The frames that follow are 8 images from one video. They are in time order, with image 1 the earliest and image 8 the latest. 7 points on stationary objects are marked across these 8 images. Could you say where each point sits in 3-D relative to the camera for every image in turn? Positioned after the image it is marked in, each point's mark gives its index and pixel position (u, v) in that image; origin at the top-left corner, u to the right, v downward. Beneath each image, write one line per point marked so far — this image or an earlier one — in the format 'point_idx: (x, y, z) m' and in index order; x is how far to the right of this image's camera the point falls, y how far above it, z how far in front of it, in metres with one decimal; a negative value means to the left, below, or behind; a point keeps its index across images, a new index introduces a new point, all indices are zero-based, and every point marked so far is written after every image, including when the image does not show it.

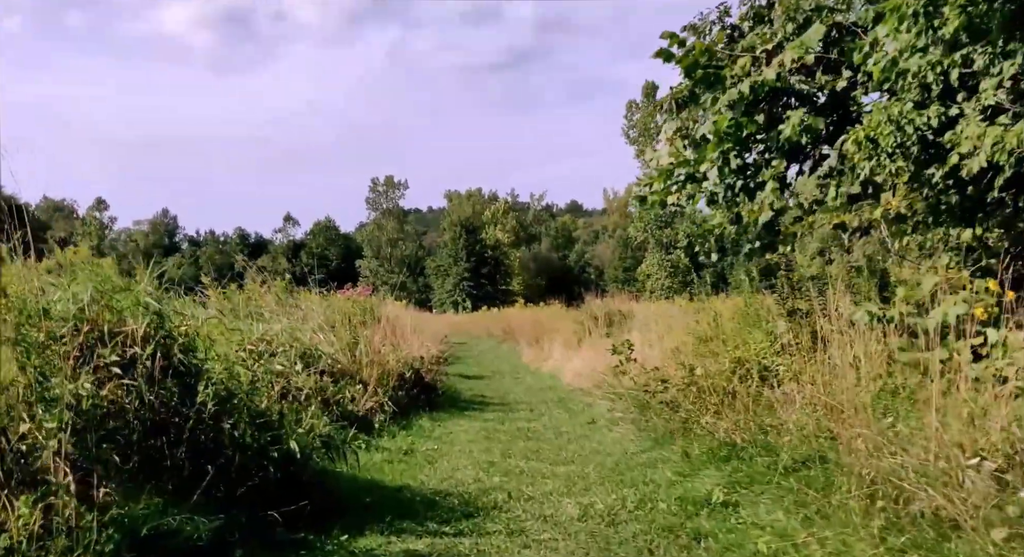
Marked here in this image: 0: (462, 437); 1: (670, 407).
0: (-0.4, -1.3, +9.4) m
1: (+1.3, -1.0, +9.4) m
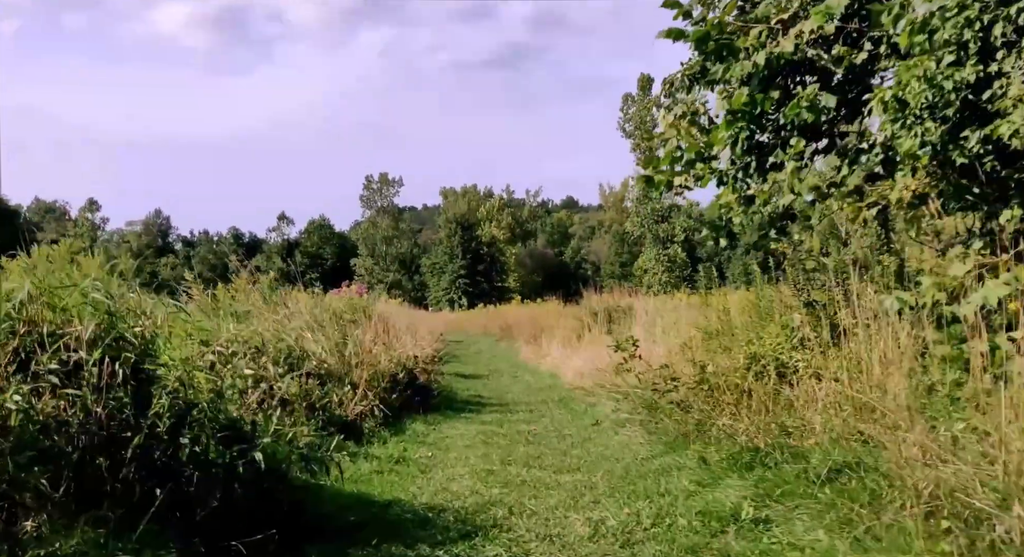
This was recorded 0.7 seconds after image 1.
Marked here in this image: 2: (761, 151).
0: (-0.4, -1.3, +8.8) m
1: (+1.3, -1.0, +8.8) m
2: (+1.7, +0.9, +8.1) m
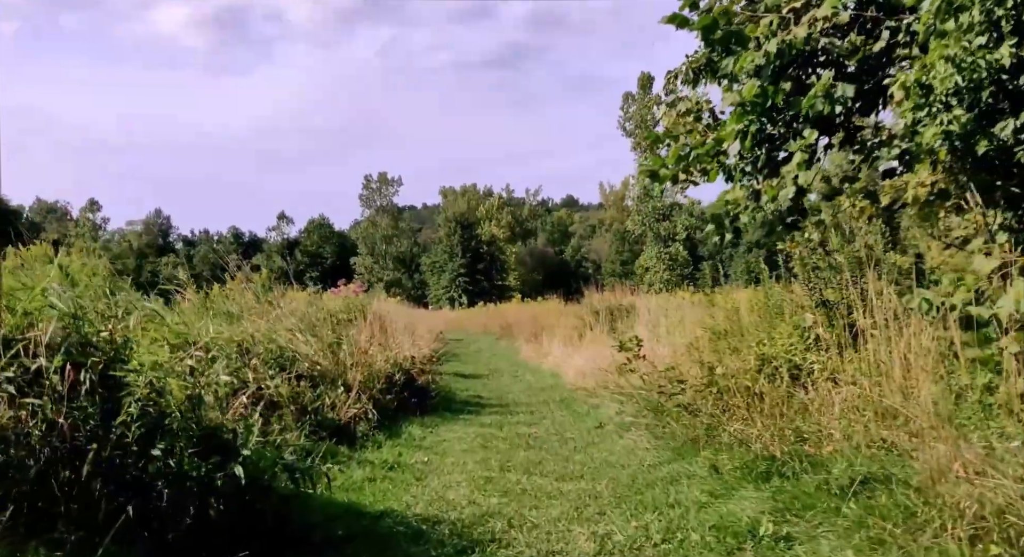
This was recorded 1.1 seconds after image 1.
0: (-0.4, -1.3, +8.5) m
1: (+1.3, -1.0, +8.4) m
2: (+1.7, +0.9, +7.7) m
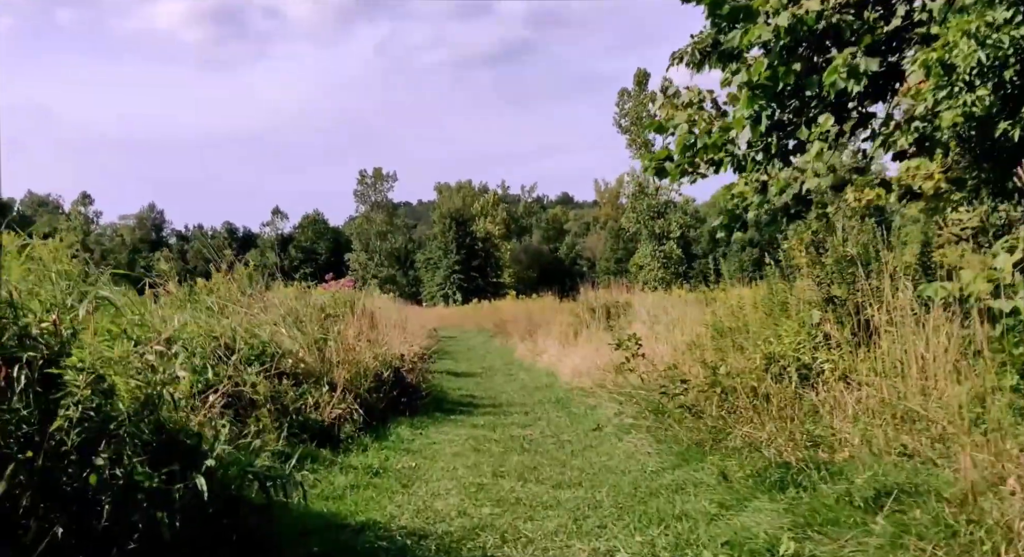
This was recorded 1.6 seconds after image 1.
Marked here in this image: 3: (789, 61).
0: (-0.4, -1.2, +8.0) m
1: (+1.2, -0.9, +8.0) m
2: (+1.7, +0.9, +7.3) m
3: (+1.7, +1.3, +6.9) m
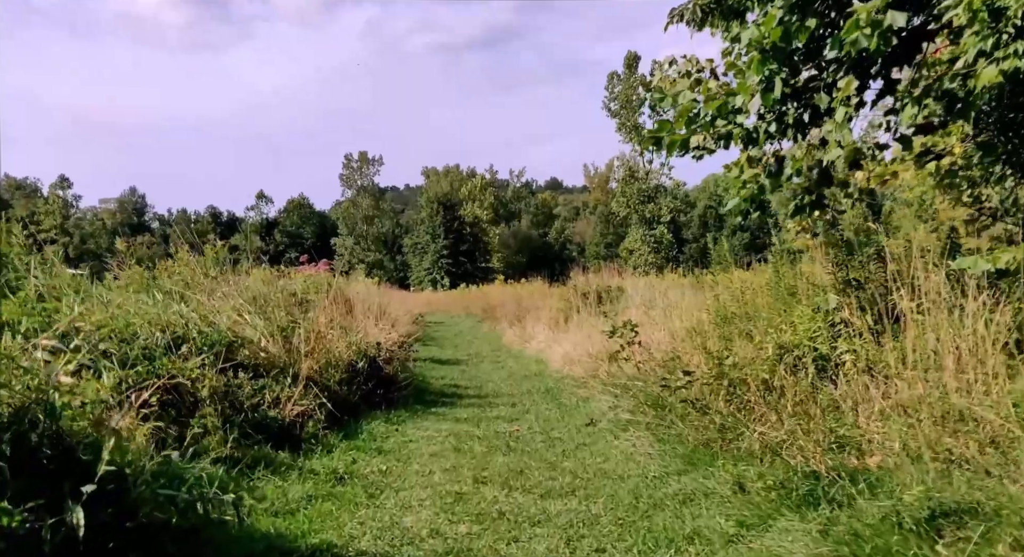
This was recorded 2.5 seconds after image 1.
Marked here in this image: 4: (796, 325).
0: (-0.5, -1.1, +7.2) m
1: (+1.1, -0.8, +7.2) m
2: (+1.6, +1.1, +6.5) m
3: (+1.6, +1.4, +6.1) m
4: (+1.8, -0.3, +7.1) m
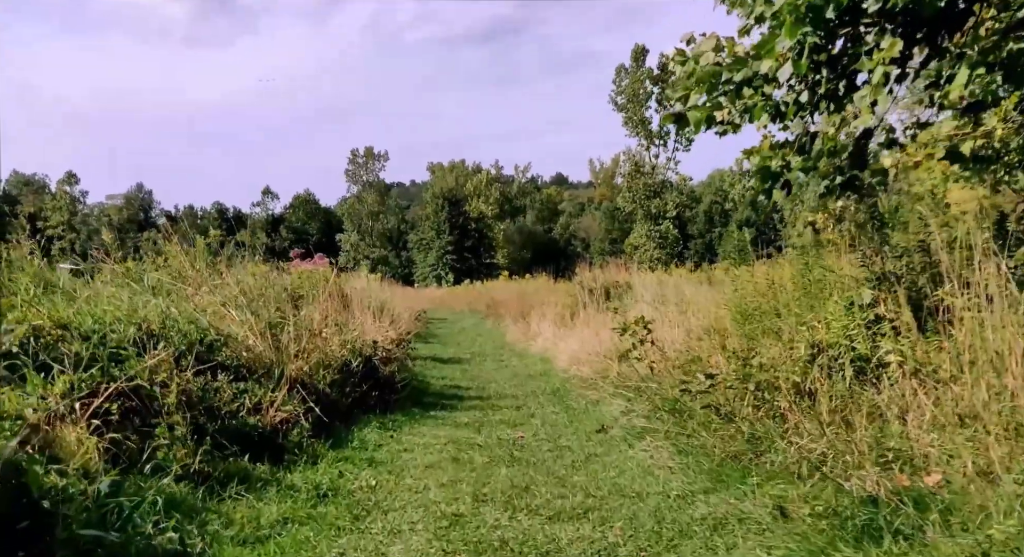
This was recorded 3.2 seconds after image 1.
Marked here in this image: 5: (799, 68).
0: (-0.5, -1.0, +6.5) m
1: (+1.2, -0.7, +6.5) m
2: (+1.6, +1.1, +5.8) m
3: (+1.6, +1.5, +5.4) m
4: (+1.8, -0.3, +6.4) m
5: (+1.4, +1.0, +5.5) m
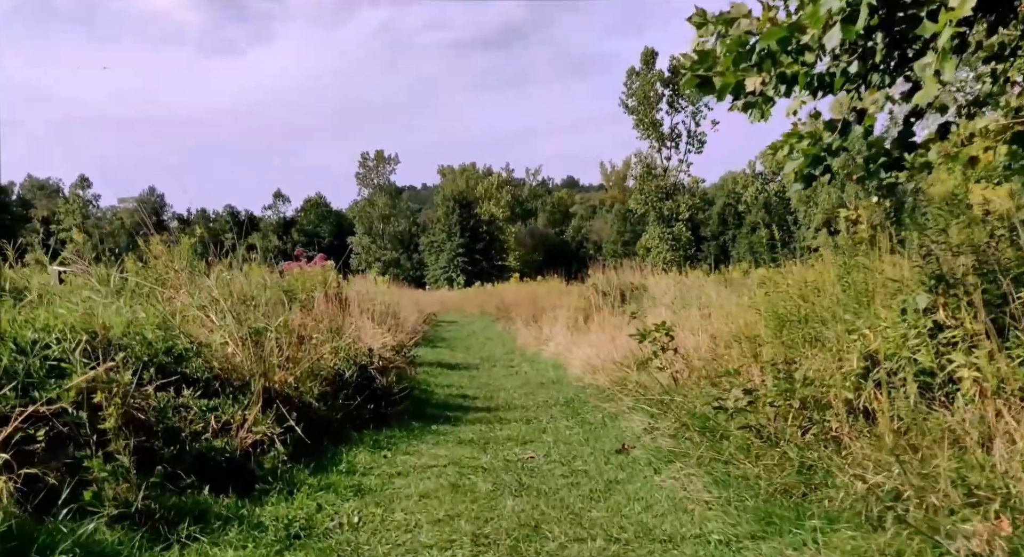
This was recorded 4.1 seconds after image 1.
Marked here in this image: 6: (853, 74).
0: (-0.5, -1.0, +5.7) m
1: (+1.2, -0.8, +5.7) m
2: (+1.7, +1.1, +4.9) m
3: (+1.6, +1.5, +4.6) m
4: (+1.8, -0.3, +5.5) m
5: (+1.4, +1.0, +4.6) m
6: (+1.5, +0.9, +5.0) m
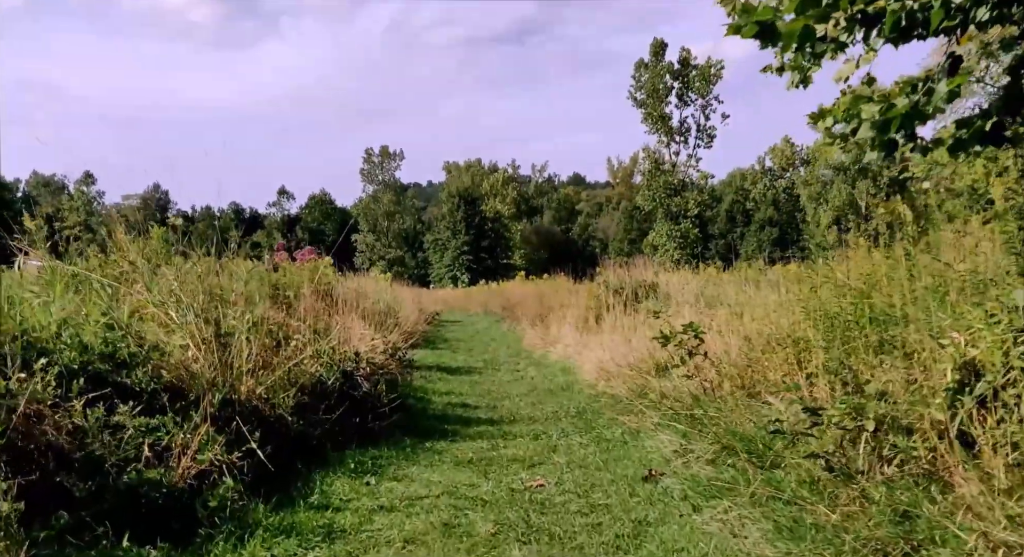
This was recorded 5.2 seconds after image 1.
0: (-0.5, -1.0, +4.6) m
1: (+1.2, -0.7, +4.6) m
2: (+1.7, +1.1, +3.8) m
3: (+1.7, +1.5, +3.5) m
4: (+1.9, -0.2, +4.4) m
5: (+1.4, +1.0, +3.5) m
6: (+1.6, +1.0, +3.9) m
